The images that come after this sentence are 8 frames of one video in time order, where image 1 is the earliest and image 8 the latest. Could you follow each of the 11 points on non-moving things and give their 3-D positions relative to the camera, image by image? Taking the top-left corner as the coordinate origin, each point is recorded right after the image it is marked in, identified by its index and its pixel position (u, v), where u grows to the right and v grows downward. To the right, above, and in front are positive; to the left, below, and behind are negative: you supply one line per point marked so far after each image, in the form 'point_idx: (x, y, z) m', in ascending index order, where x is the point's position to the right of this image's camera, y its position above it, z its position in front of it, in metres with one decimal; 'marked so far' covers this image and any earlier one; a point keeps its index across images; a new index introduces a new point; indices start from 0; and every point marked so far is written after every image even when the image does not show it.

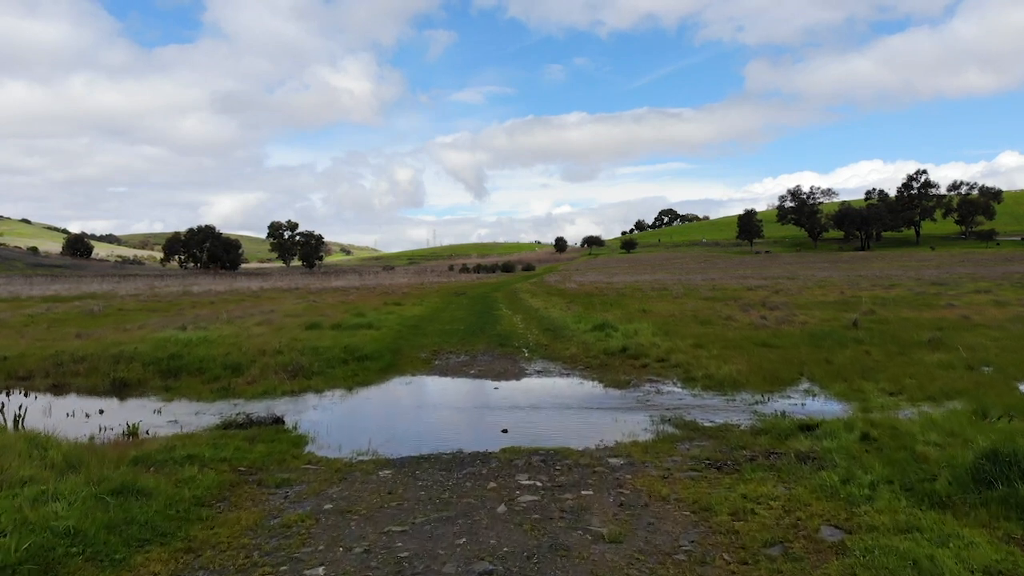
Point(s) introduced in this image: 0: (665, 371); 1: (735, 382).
0: (+3.4, -1.9, +18.0) m
1: (+4.5, -1.9, +16.2) m
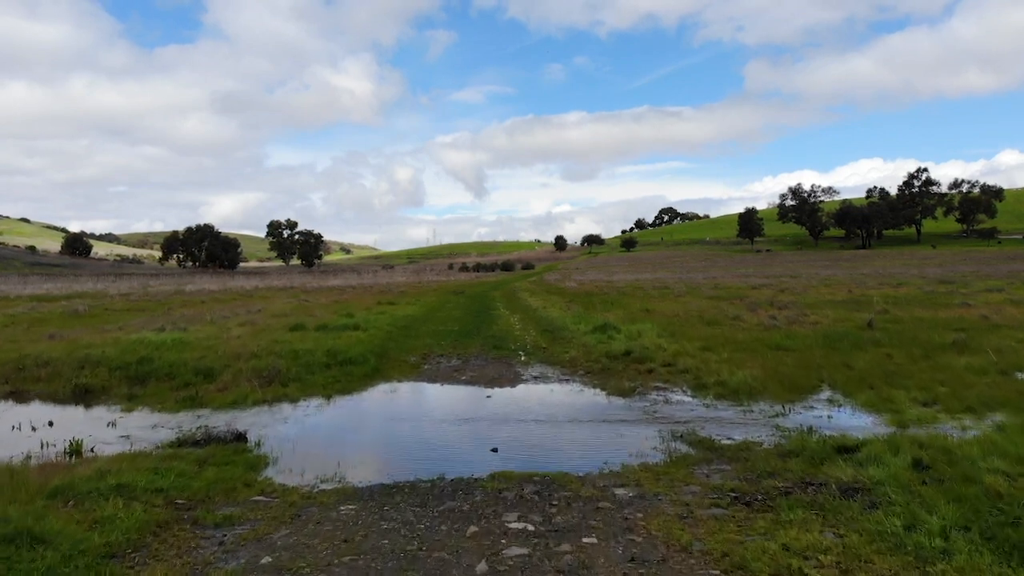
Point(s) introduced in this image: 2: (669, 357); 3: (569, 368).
0: (+3.3, -1.8, +16.5) m
1: (+4.4, -1.9, +14.8) m
2: (+3.6, -1.6, +18.9) m
3: (+1.3, -1.8, +18.7) m
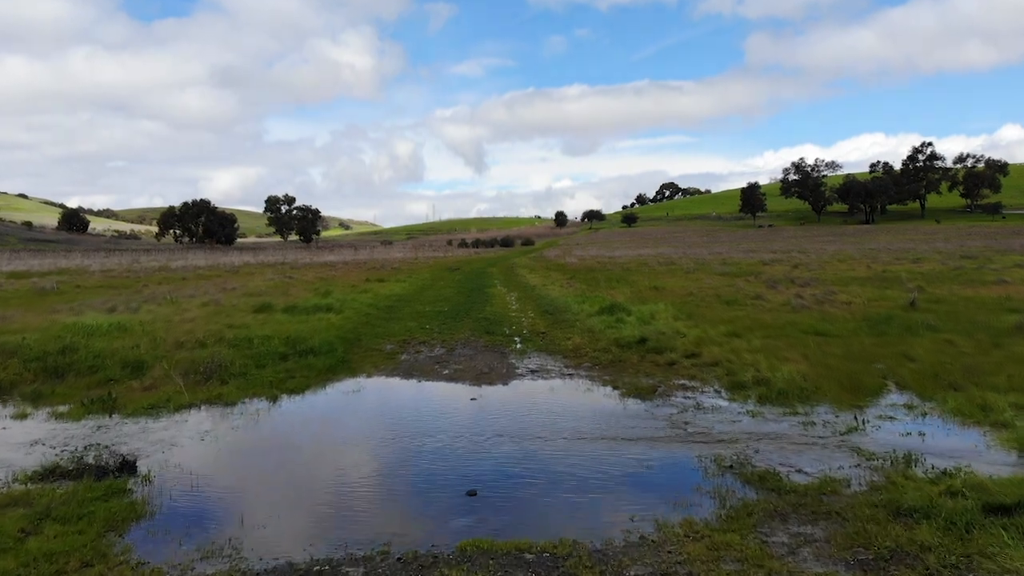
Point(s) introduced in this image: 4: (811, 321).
0: (+3.2, -1.4, +13.5) m
1: (+4.2, -1.5, +11.7) m
2: (+3.5, -1.1, +15.8) m
3: (+1.1, -1.4, +15.6) m
4: (+7.3, -0.8, +19.9) m
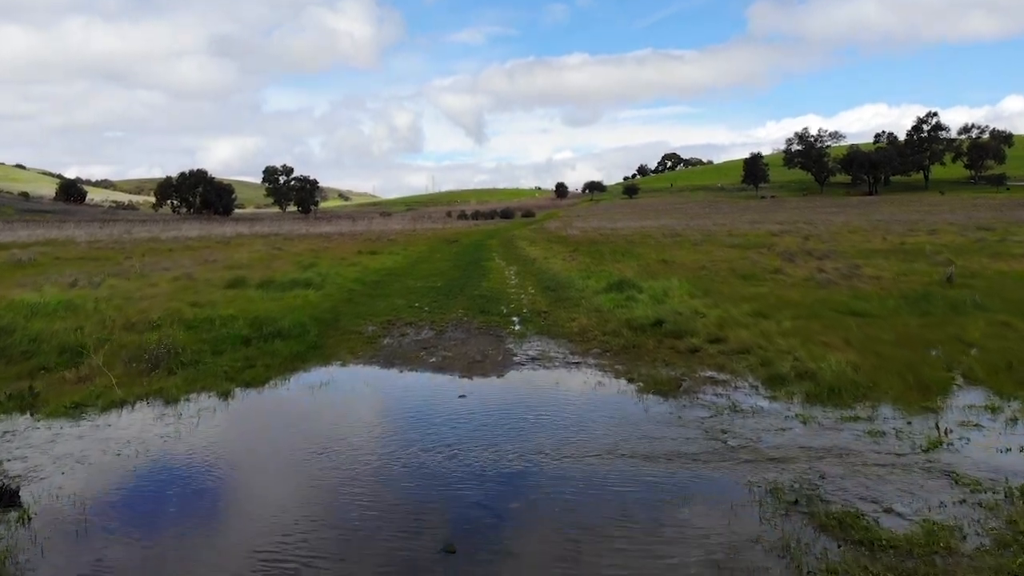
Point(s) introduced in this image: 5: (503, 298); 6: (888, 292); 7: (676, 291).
0: (+3.1, -1.1, +11.5) m
1: (+4.2, -1.2, +9.8) m
2: (+3.5, -0.7, +13.8) m
3: (+1.1, -0.9, +13.6) m
4: (+7.3, -0.2, +17.9) m
5: (-0.2, -0.3, +19.4) m
6: (+9.0, -0.1, +19.2) m
7: (+3.8, -0.1, +18.8) m
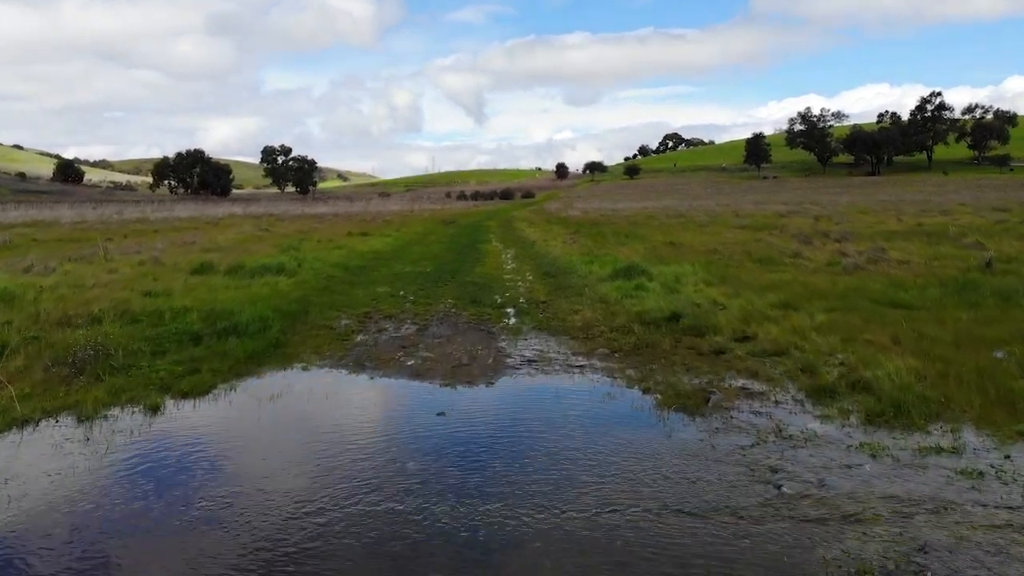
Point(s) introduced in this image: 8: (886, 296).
0: (+3.0, -1.0, +9.6) m
1: (+4.1, -1.2, +7.9) m
2: (+3.4, -0.6, +11.9) m
3: (+1.0, -0.8, +11.8) m
4: (+7.2, 0.0, +16.0) m
5: (-0.3, 0.0, +17.6) m
6: (+8.9, +0.2, +17.3) m
7: (+3.7, +0.2, +16.9) m
8: (+6.9, -0.1, +15.0) m
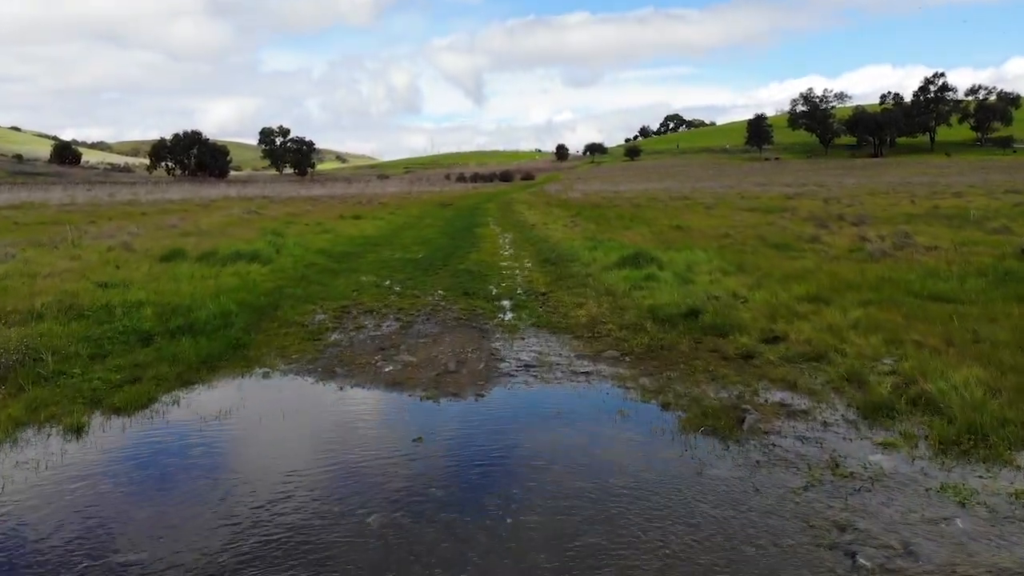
0: (+3.0, -0.9, +8.2) m
1: (+4.0, -1.1, +6.5) m
2: (+3.3, -0.5, +10.5) m
3: (+0.9, -0.7, +10.3) m
4: (+7.1, +0.2, +14.5) m
5: (-0.4, +0.3, +16.1) m
6: (+8.8, +0.4, +15.9) m
7: (+3.7, +0.4, +15.4) m
8: (+6.9, 0.0, +13.5) m
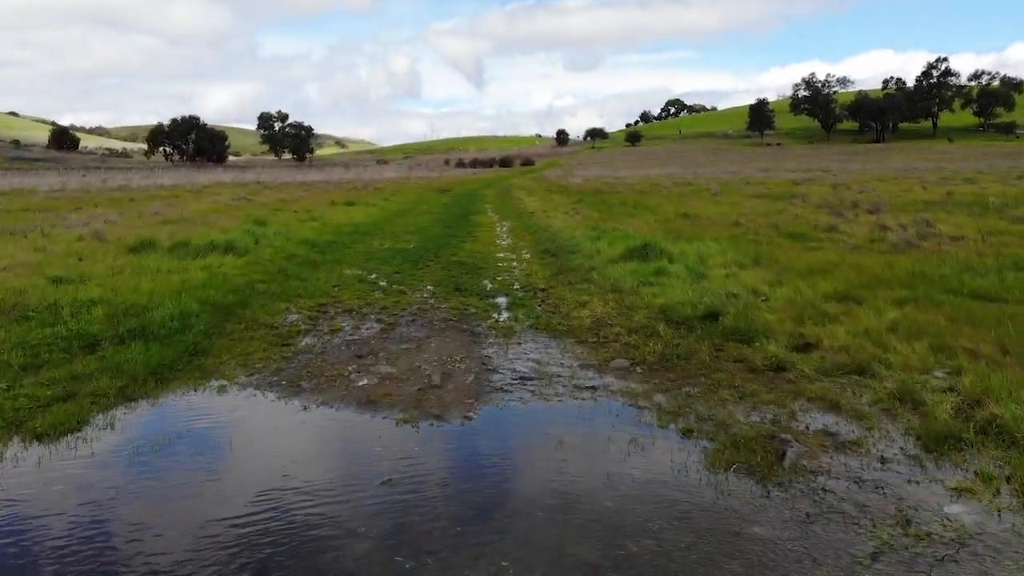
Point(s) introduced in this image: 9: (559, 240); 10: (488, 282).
0: (+2.9, -0.9, +7.0) m
1: (+4.0, -1.2, +5.3) m
2: (+3.2, -0.4, +9.3) m
3: (+0.9, -0.7, +9.1) m
4: (+7.1, +0.3, +13.3) m
5: (-0.4, +0.4, +14.9) m
6: (+8.7, +0.5, +14.6) m
7: (+3.6, +0.5, +14.2) m
8: (+6.8, +0.1, +12.3) m
9: (+1.1, +1.1, +18.4) m
10: (-0.4, +0.1, +13.3) m
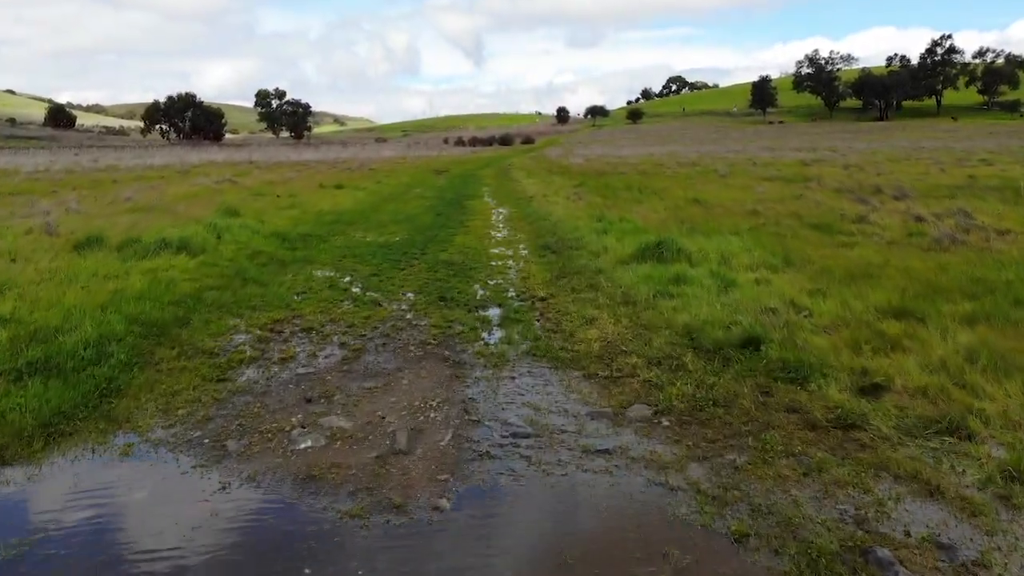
0: (+2.8, -1.2, +5.2) m
1: (+3.9, -1.5, +3.5) m
2: (+3.2, -0.6, +7.5) m
3: (+0.8, -0.9, +7.3) m
4: (+7.0, +0.2, +11.5) m
5: (-0.5, +0.3, +13.0) m
6: (+8.7, +0.5, +12.8) m
7: (+3.5, +0.4, +12.4) m
8: (+6.7, 0.0, +10.5) m
9: (+1.0, +1.2, +16.6) m
10: (-0.5, 0.0, +11.5) m
